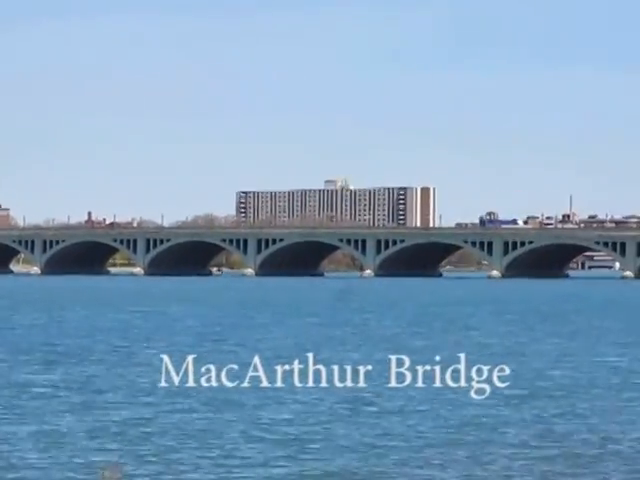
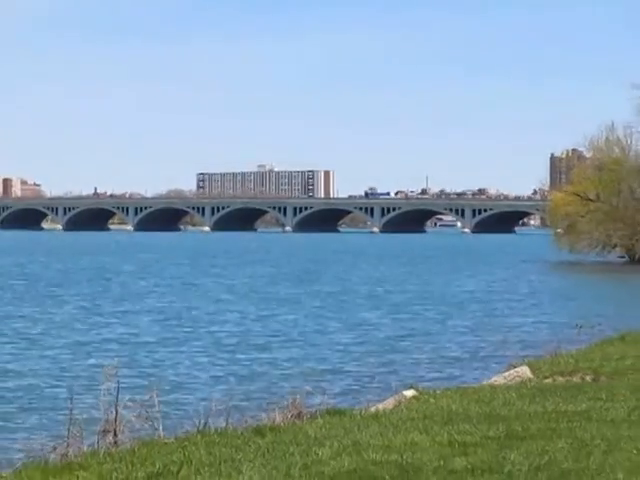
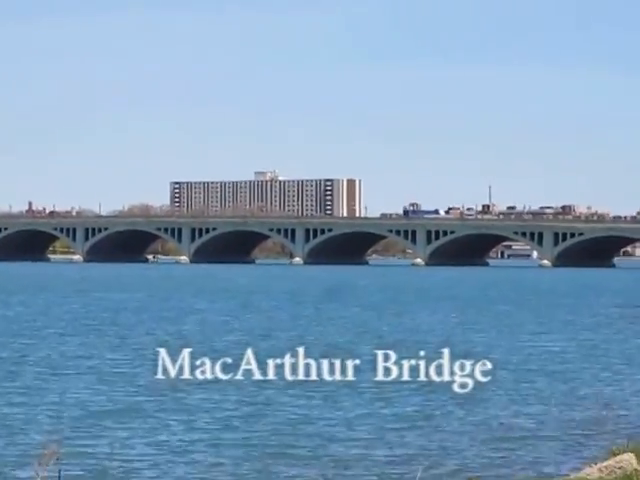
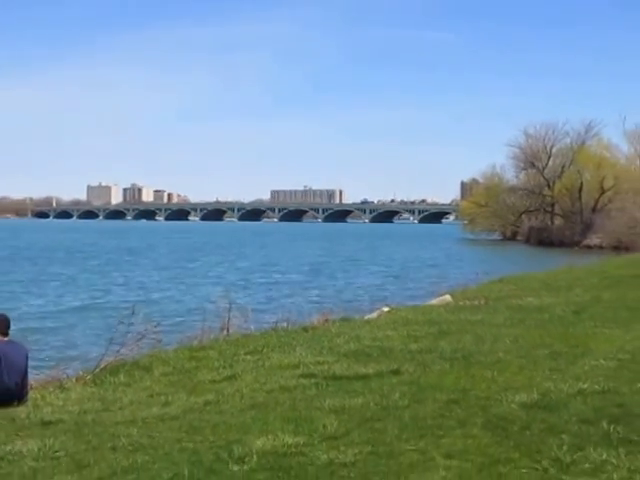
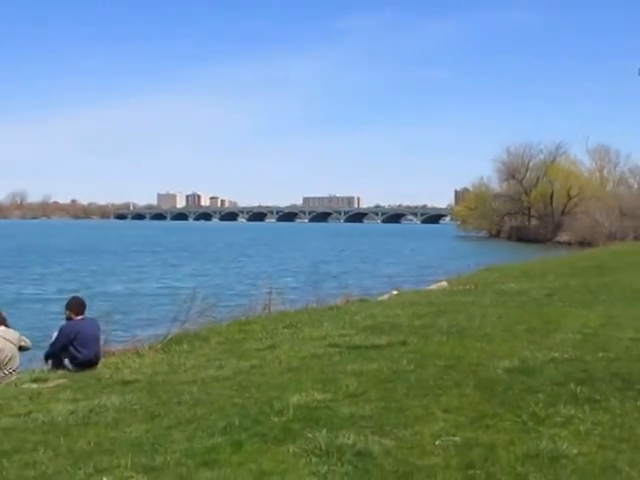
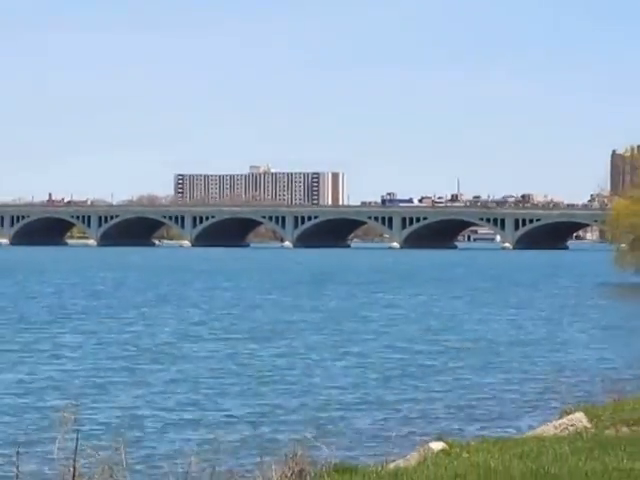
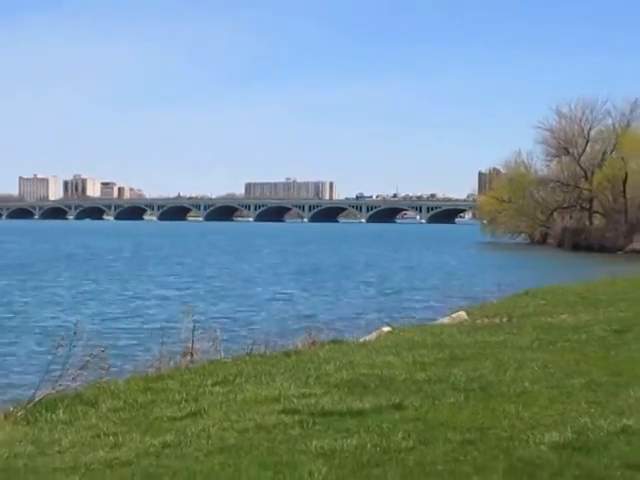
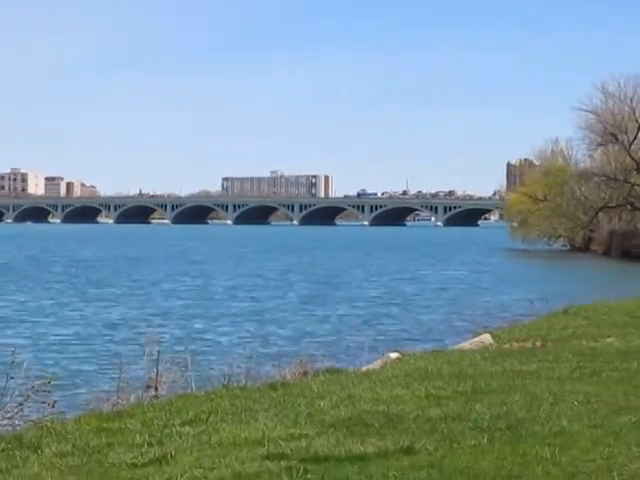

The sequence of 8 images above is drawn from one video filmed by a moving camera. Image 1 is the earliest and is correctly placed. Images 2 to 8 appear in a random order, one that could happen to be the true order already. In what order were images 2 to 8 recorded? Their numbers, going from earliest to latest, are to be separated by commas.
3, 6, 2, 8, 7, 4, 5
